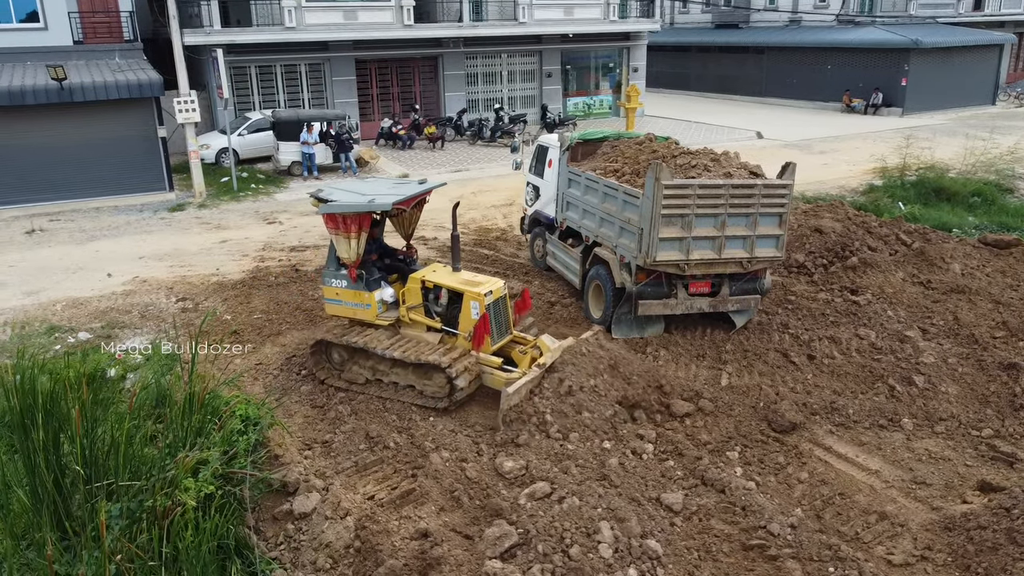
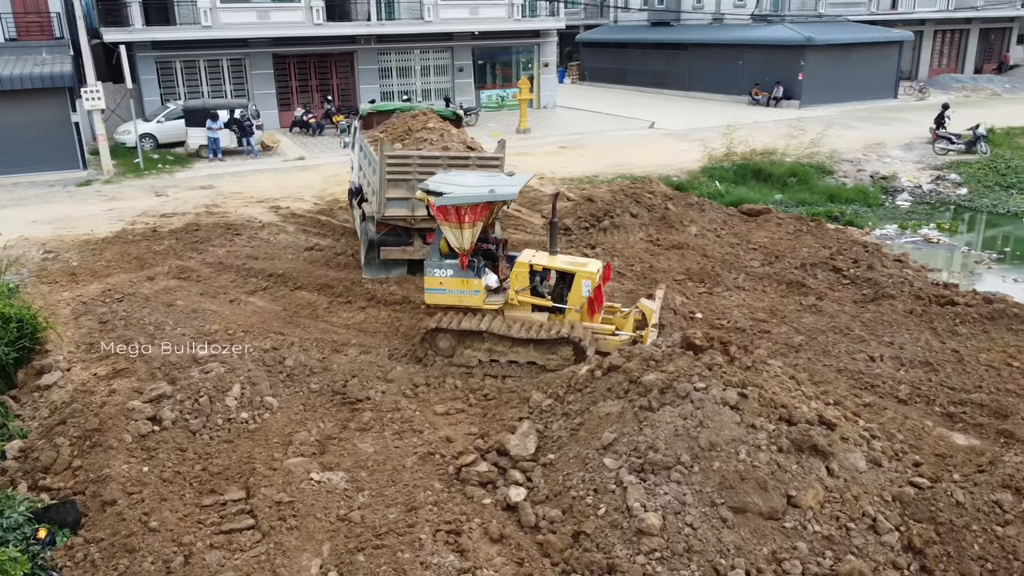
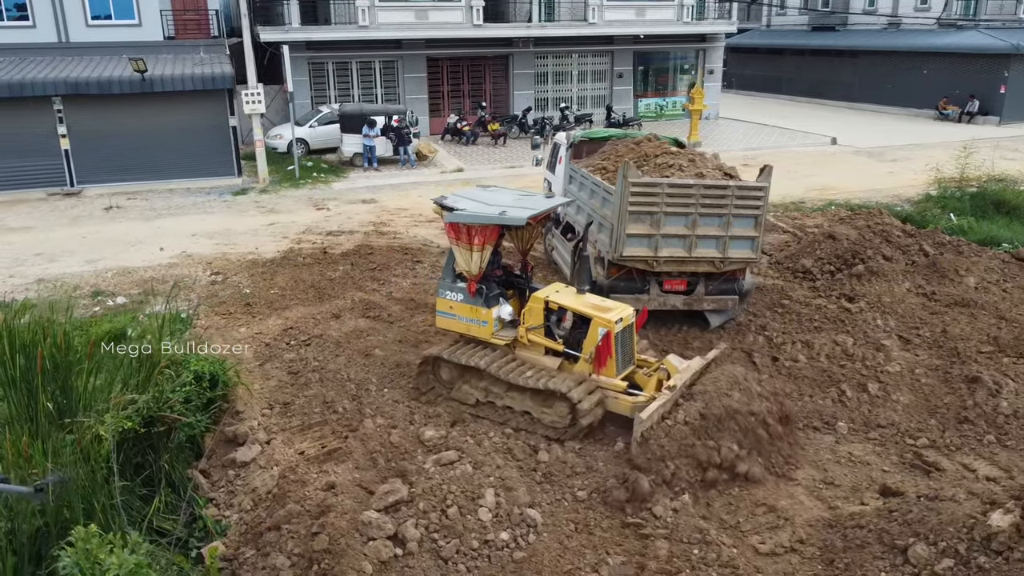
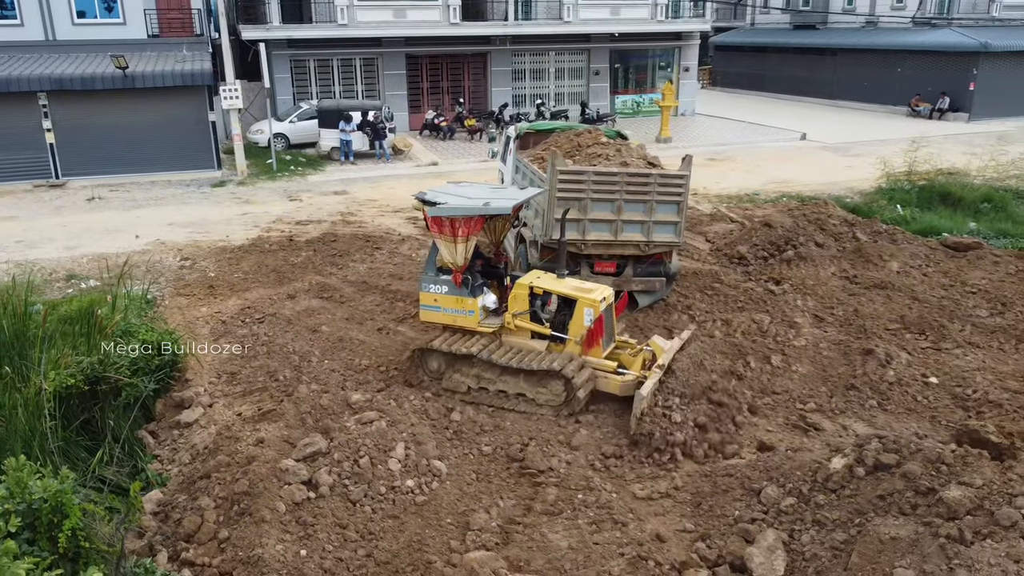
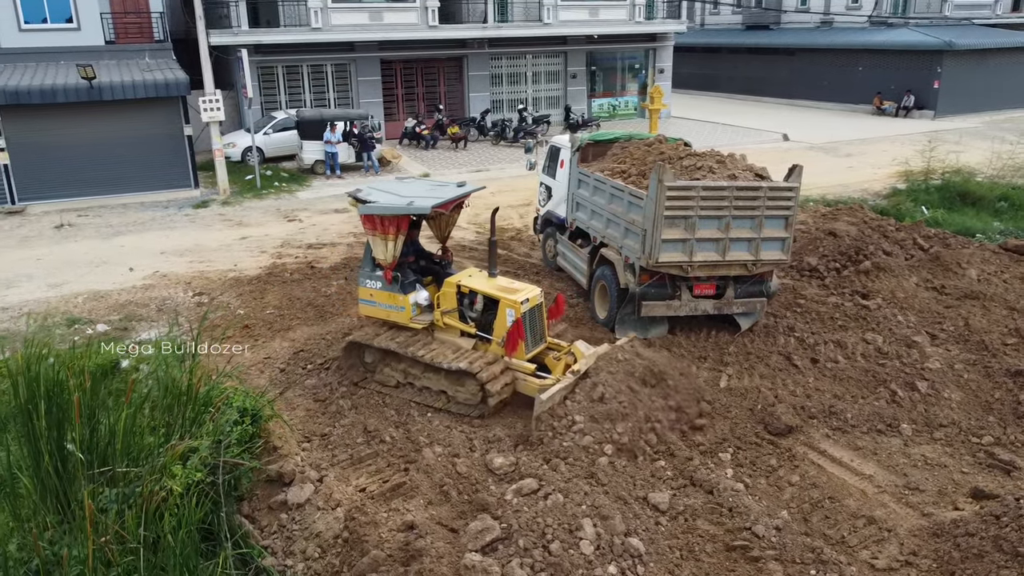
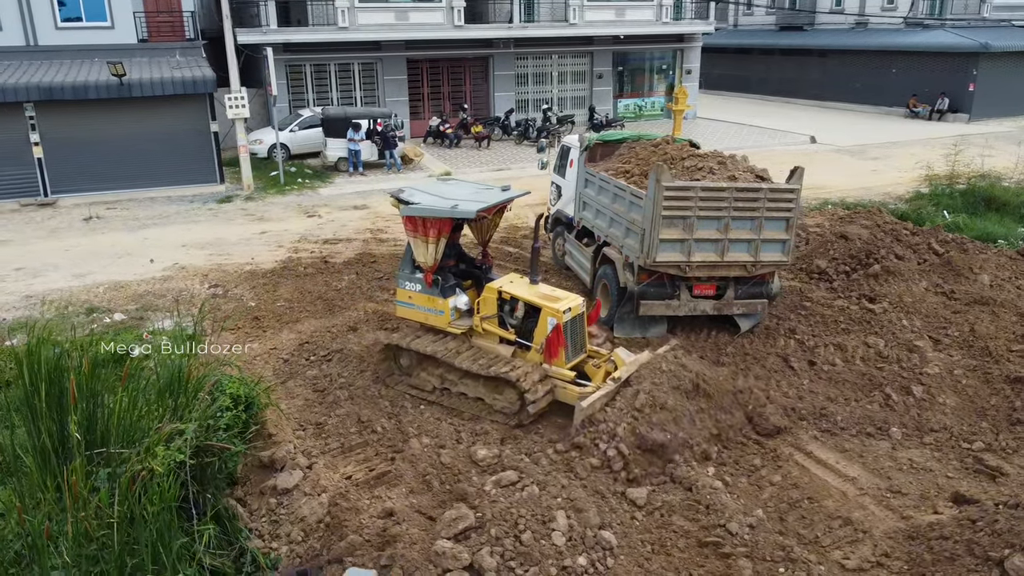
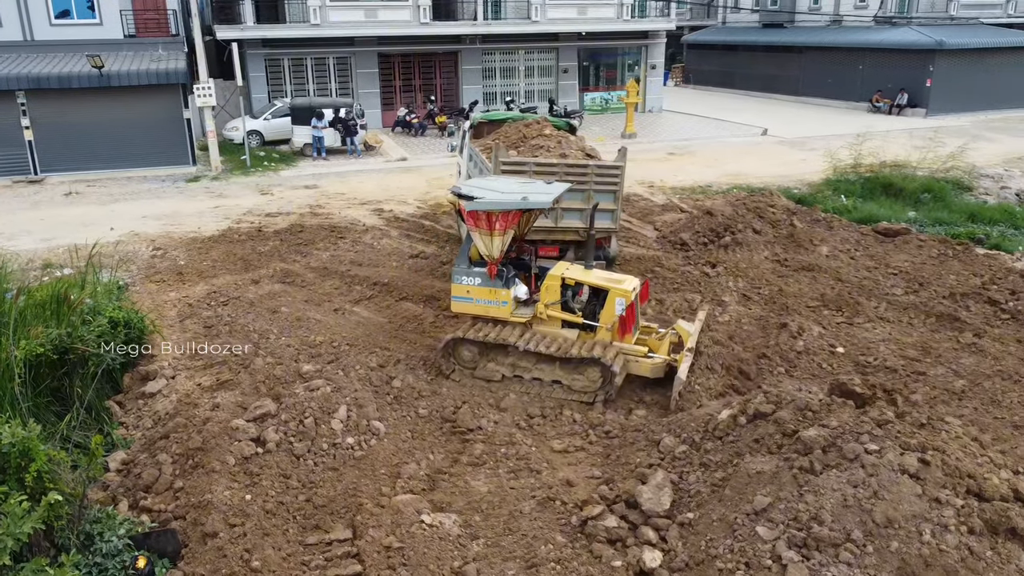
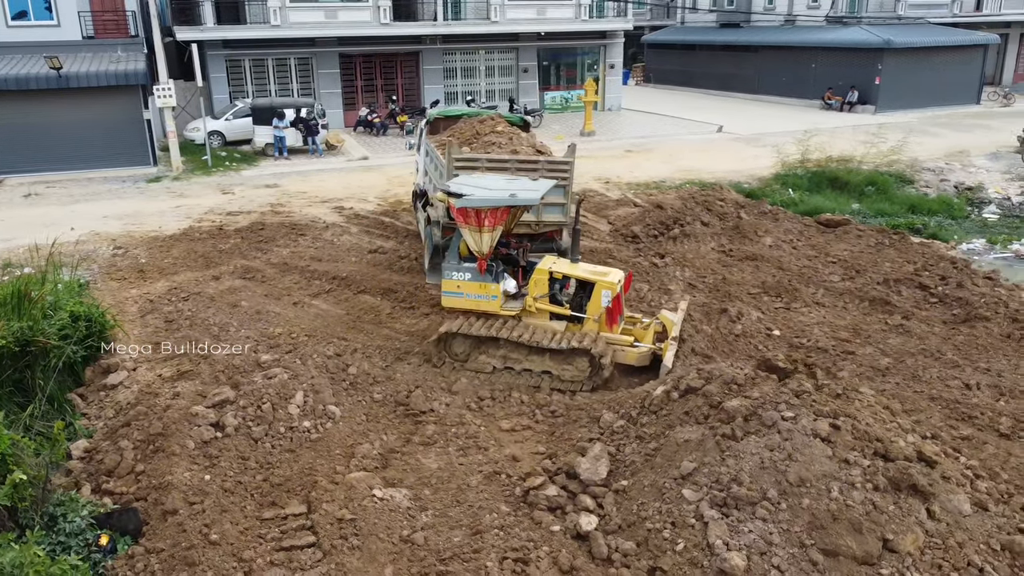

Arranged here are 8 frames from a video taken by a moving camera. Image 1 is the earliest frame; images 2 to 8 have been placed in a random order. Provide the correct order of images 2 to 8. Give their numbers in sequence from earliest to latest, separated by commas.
5, 6, 3, 4, 7, 8, 2
